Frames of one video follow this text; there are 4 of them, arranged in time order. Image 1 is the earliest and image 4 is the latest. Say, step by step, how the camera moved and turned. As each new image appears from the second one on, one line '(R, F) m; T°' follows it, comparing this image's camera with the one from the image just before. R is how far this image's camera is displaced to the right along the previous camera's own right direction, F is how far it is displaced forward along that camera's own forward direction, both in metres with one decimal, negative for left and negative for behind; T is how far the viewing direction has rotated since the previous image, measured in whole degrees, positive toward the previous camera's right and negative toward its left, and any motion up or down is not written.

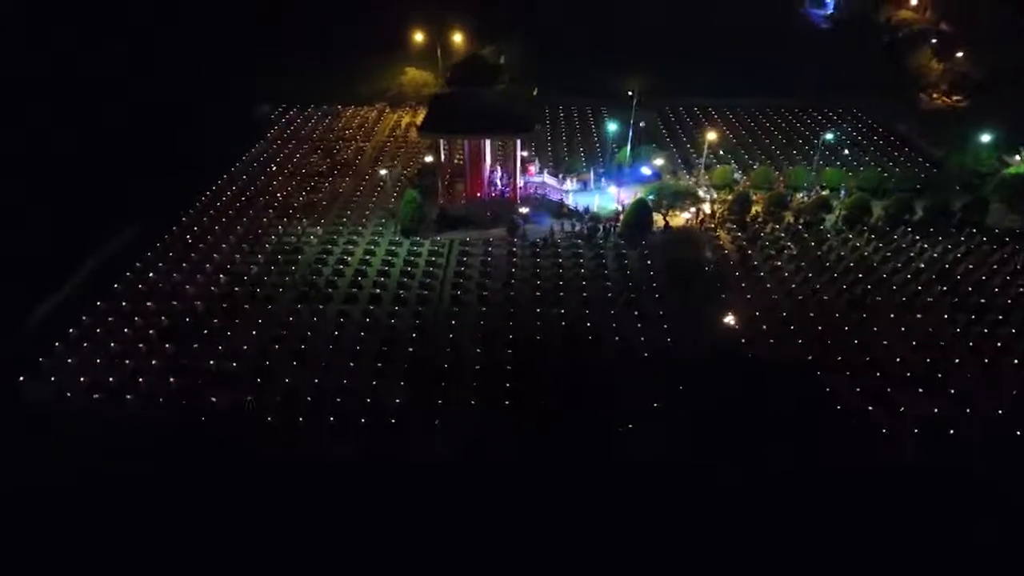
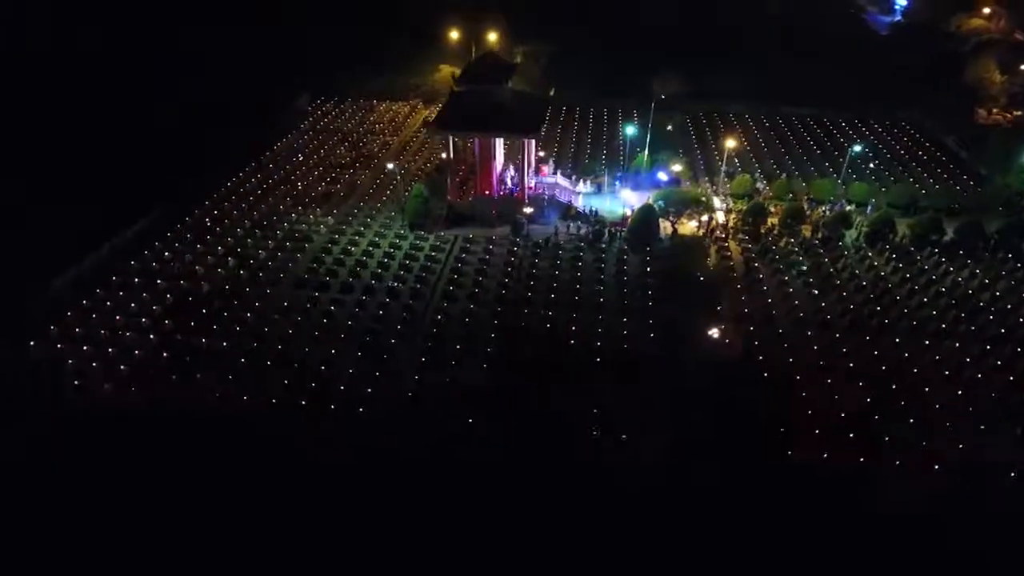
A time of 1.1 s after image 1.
(+1.6, +0.1) m; -6°
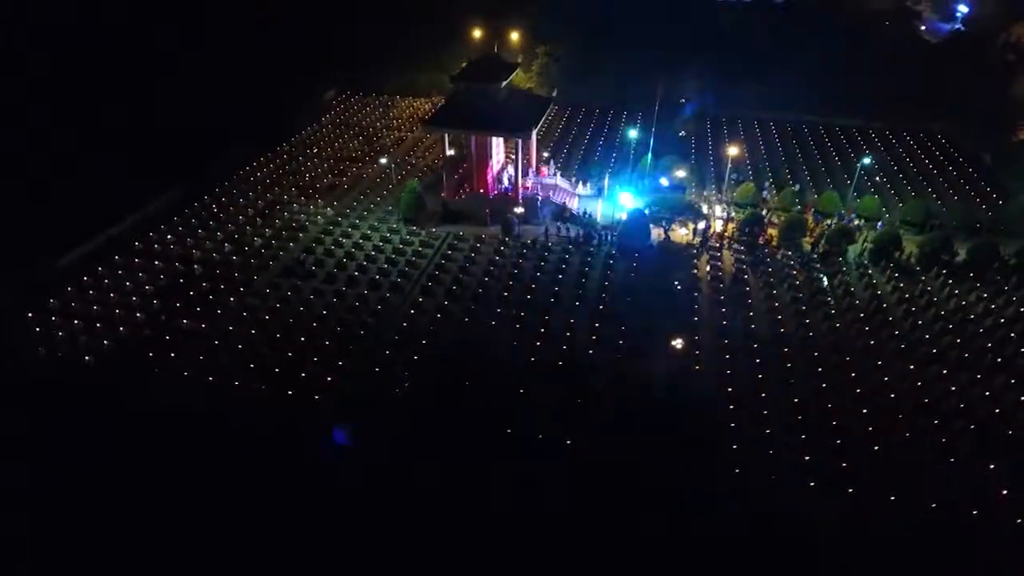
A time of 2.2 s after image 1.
(+1.7, +0.1) m; -6°
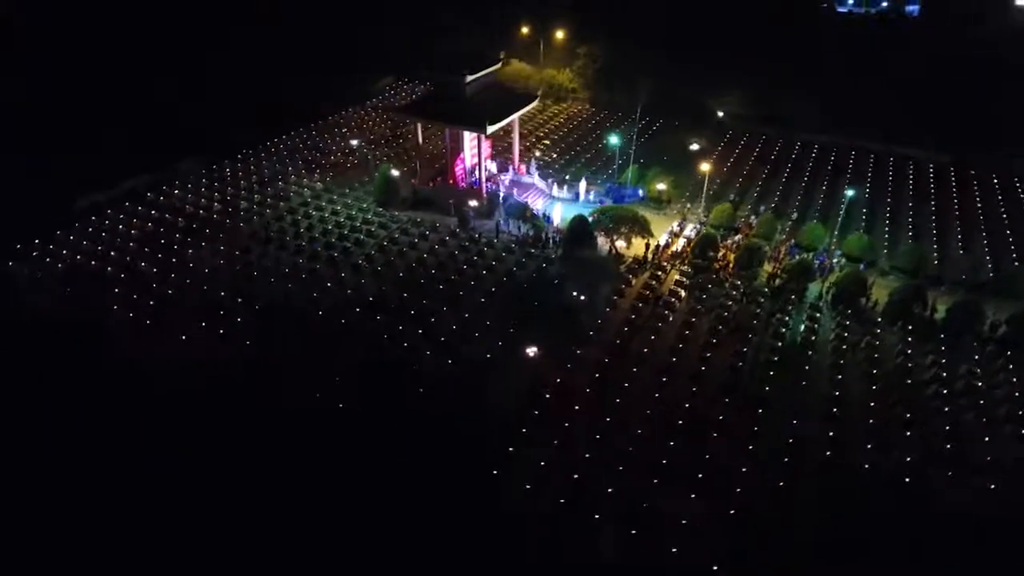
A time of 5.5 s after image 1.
(+4.8, +0.8) m; -15°
